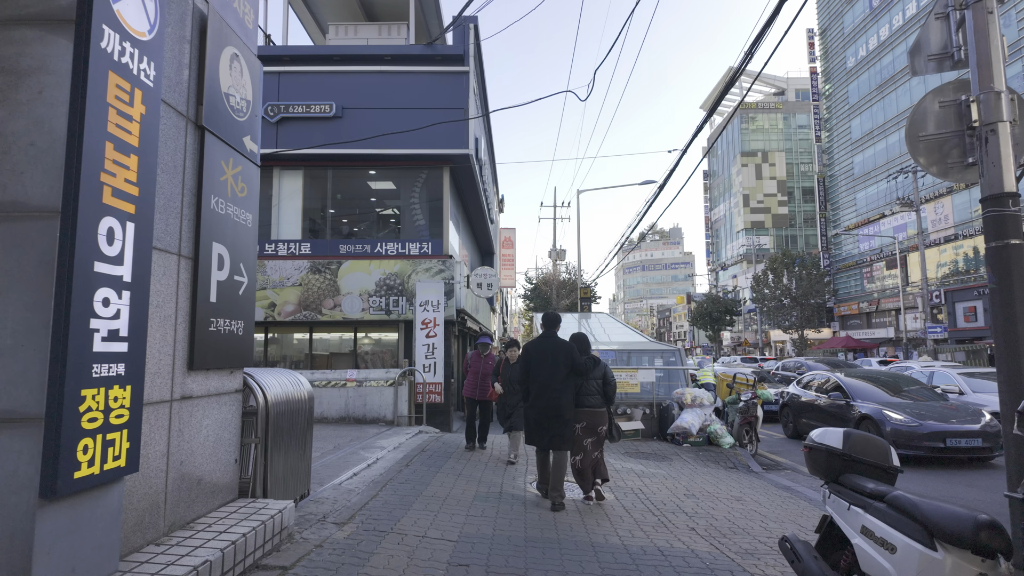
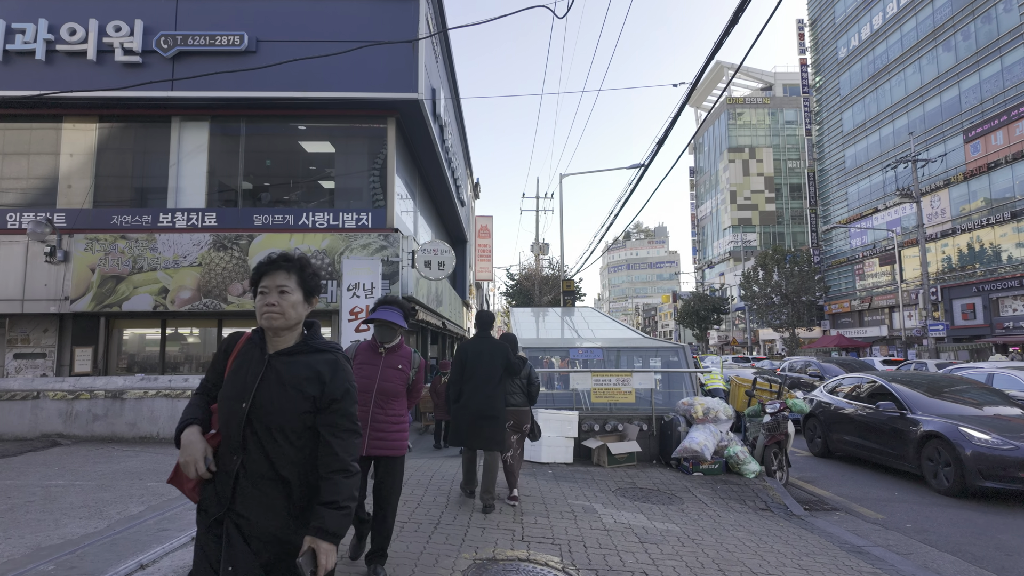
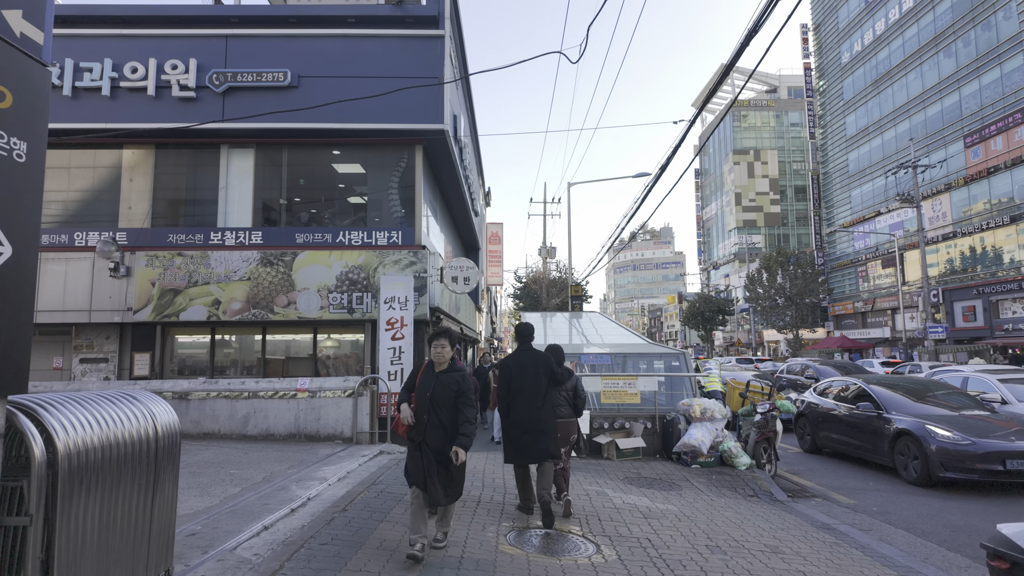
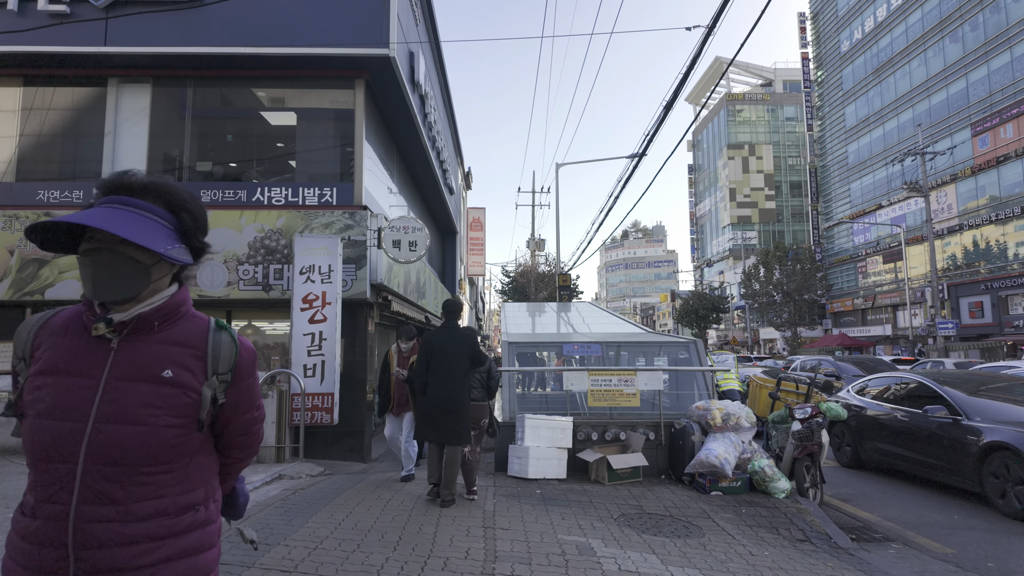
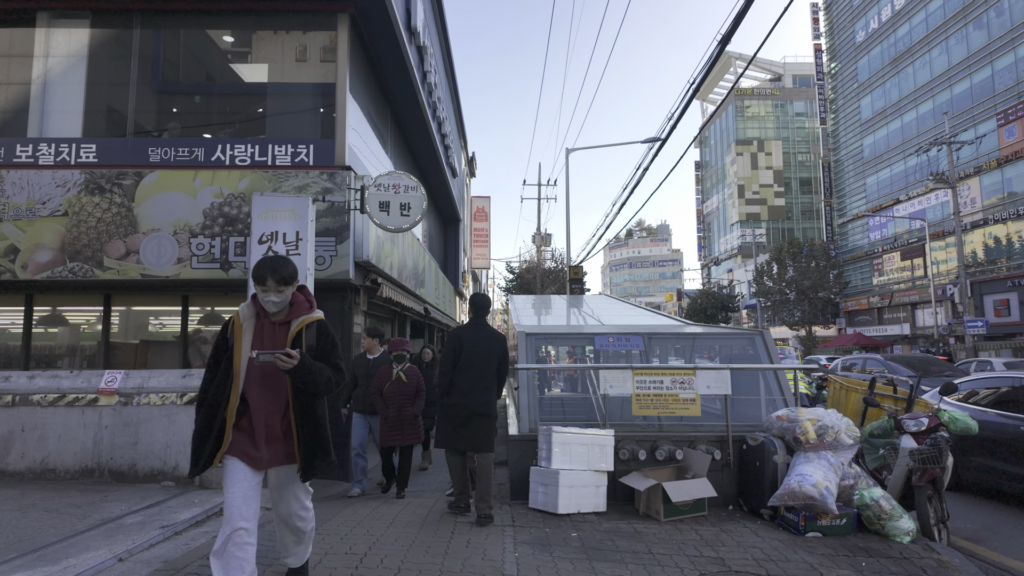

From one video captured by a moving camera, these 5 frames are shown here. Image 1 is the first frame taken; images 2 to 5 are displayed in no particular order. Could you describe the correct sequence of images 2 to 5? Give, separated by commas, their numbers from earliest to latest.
3, 2, 4, 5
